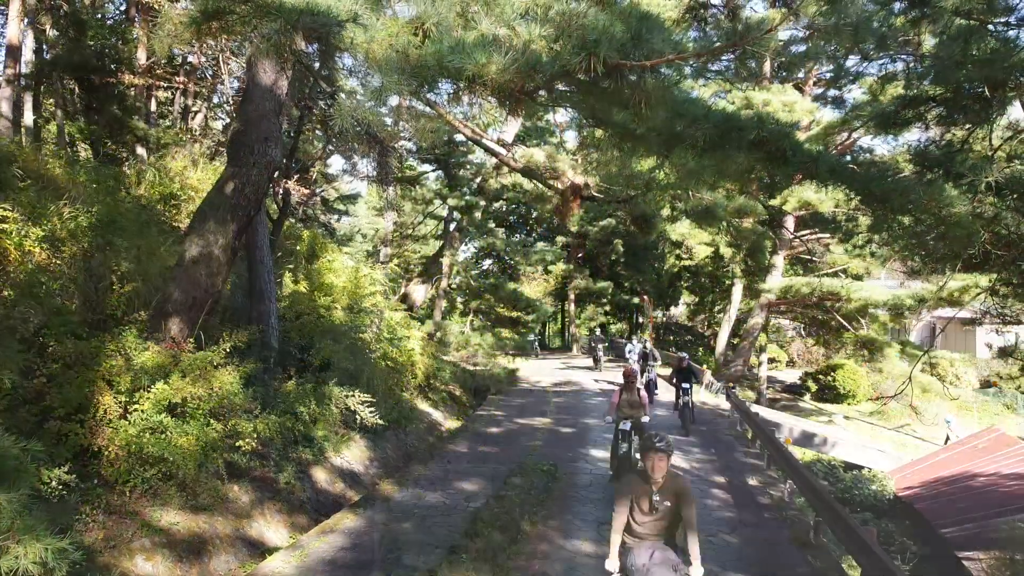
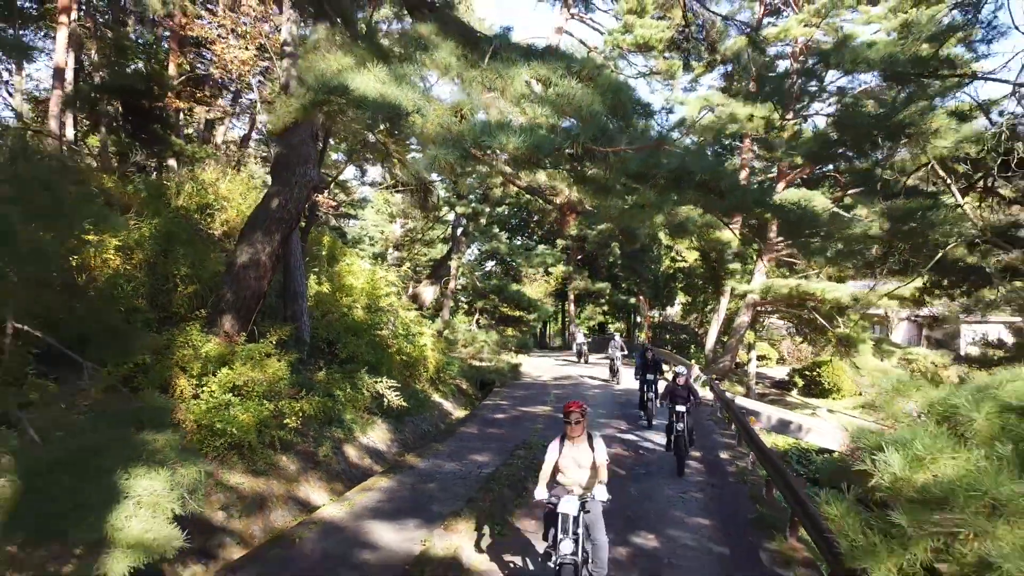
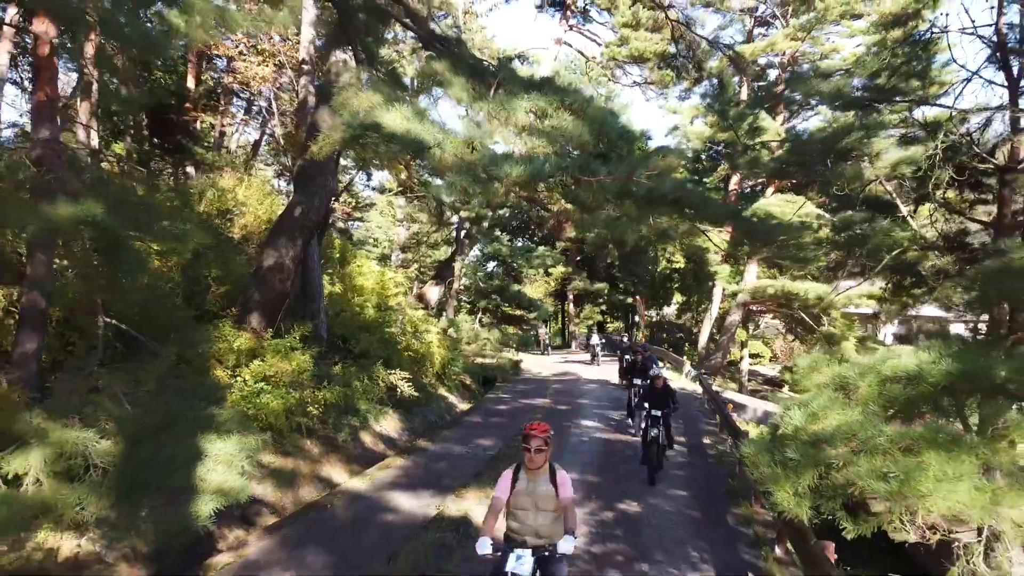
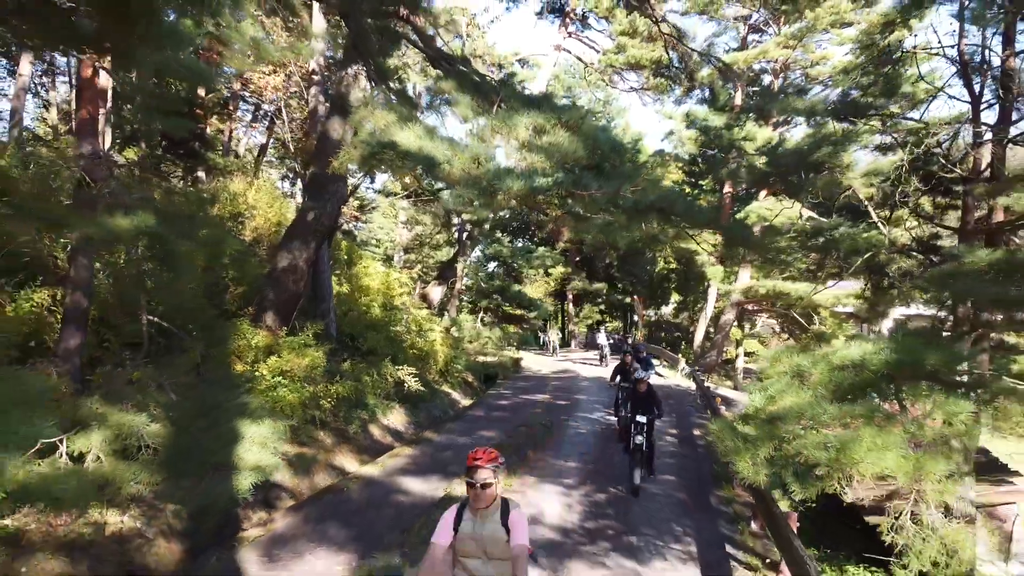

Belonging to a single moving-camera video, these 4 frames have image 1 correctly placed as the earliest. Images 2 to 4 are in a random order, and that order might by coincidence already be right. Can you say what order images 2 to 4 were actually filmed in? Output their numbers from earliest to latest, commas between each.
2, 3, 4
